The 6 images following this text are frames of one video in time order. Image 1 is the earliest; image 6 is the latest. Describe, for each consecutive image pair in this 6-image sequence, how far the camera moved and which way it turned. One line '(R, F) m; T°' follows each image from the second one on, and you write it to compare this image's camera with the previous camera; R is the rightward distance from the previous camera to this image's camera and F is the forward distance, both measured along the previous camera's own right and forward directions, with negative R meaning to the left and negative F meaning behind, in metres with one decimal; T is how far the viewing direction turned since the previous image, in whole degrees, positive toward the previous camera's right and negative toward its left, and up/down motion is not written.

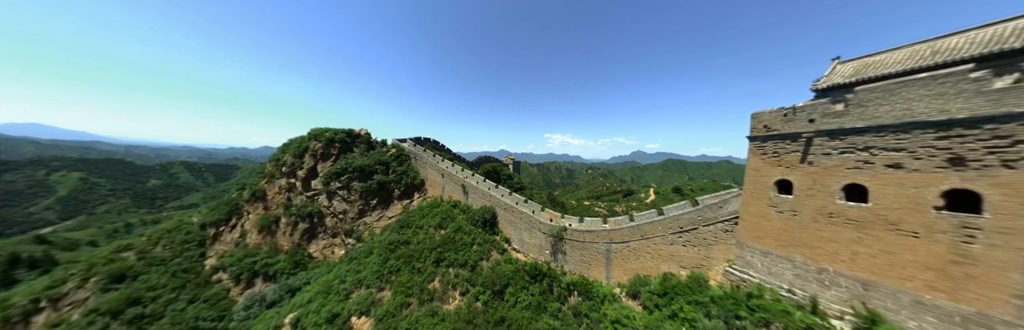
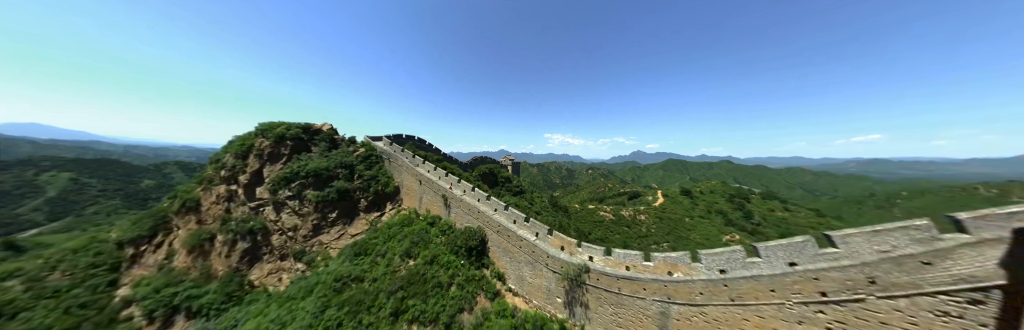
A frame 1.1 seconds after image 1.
(+0.2, +3.2) m; 0°
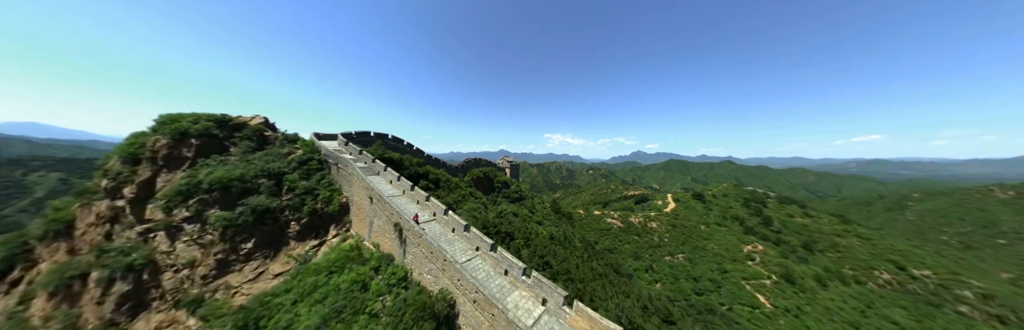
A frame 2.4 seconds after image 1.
(+0.3, +3.5) m; 0°
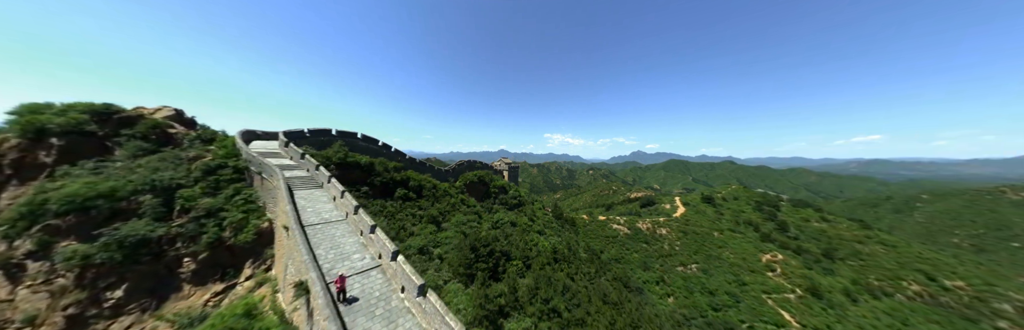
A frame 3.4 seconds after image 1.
(+0.2, +2.6) m; 0°
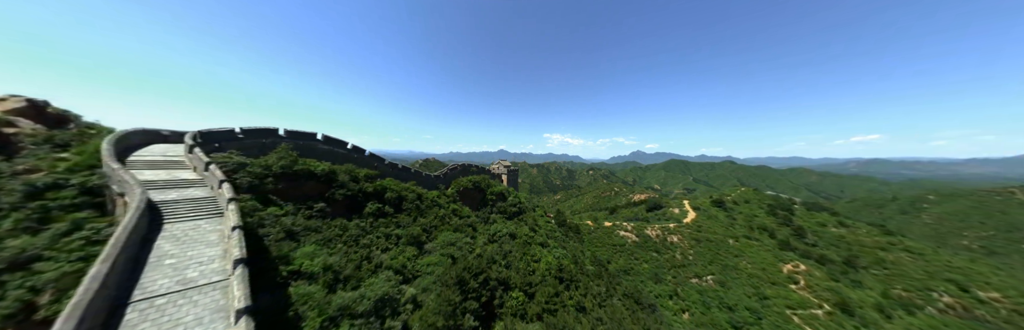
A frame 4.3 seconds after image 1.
(0.0, +2.3) m; 0°
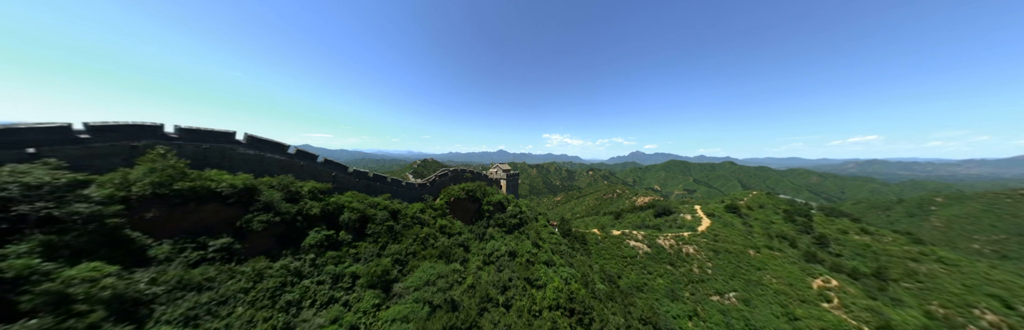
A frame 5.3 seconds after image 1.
(-0.1, +2.7) m; 0°
